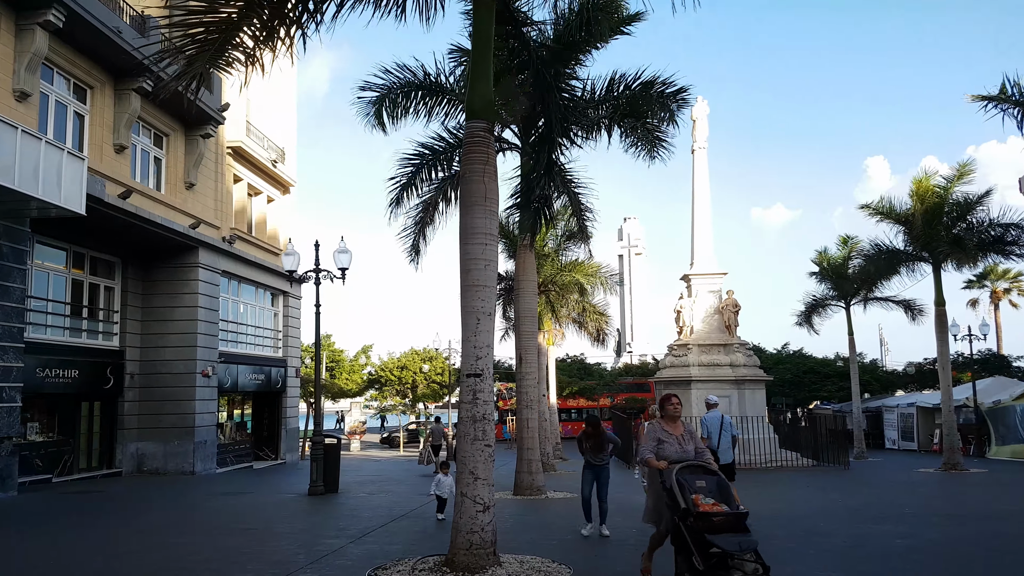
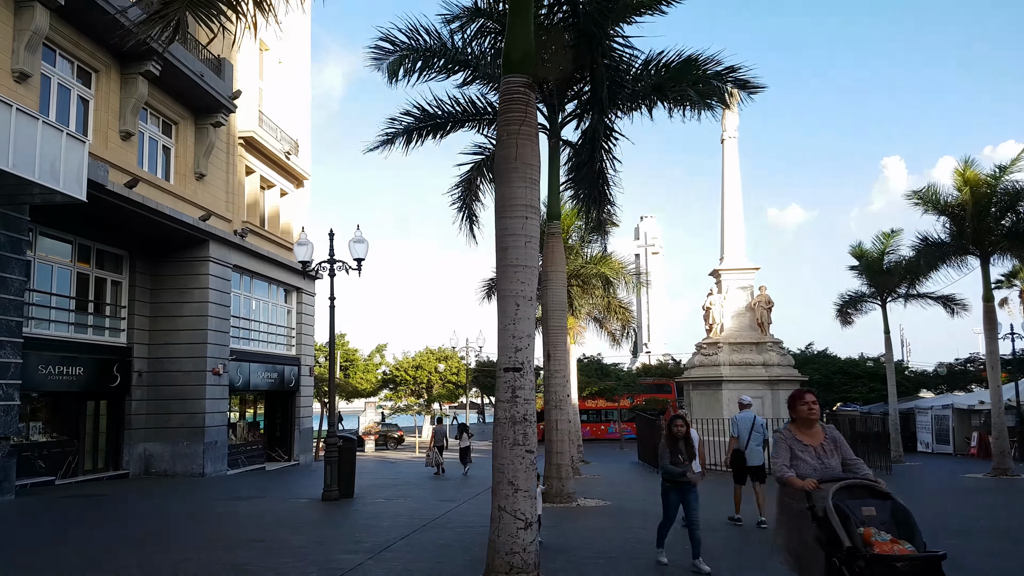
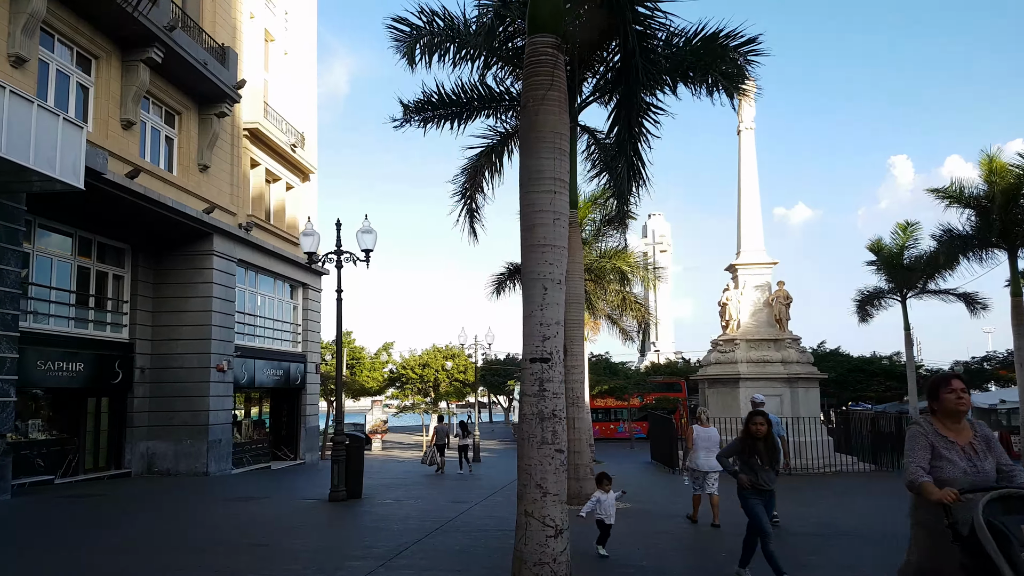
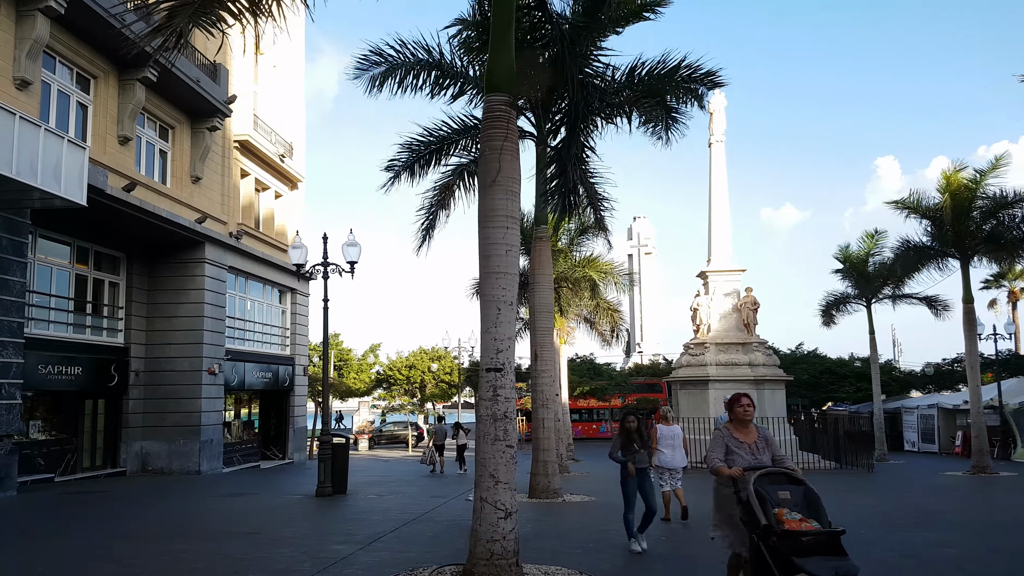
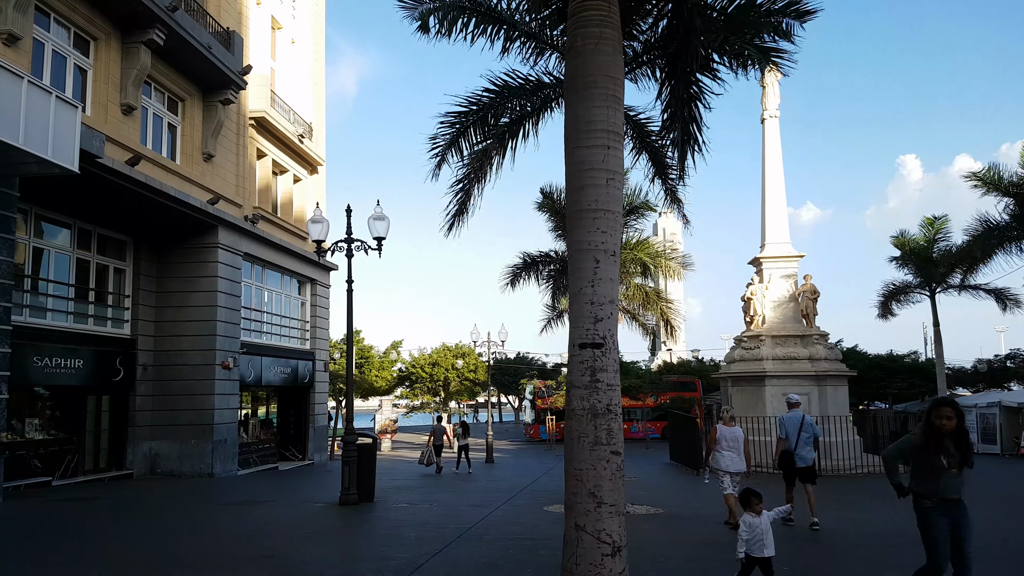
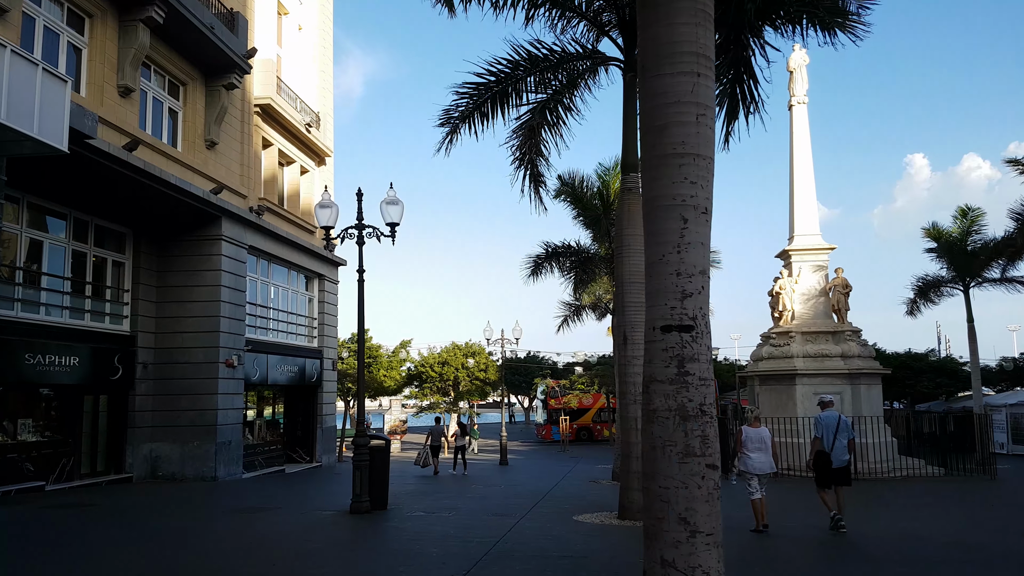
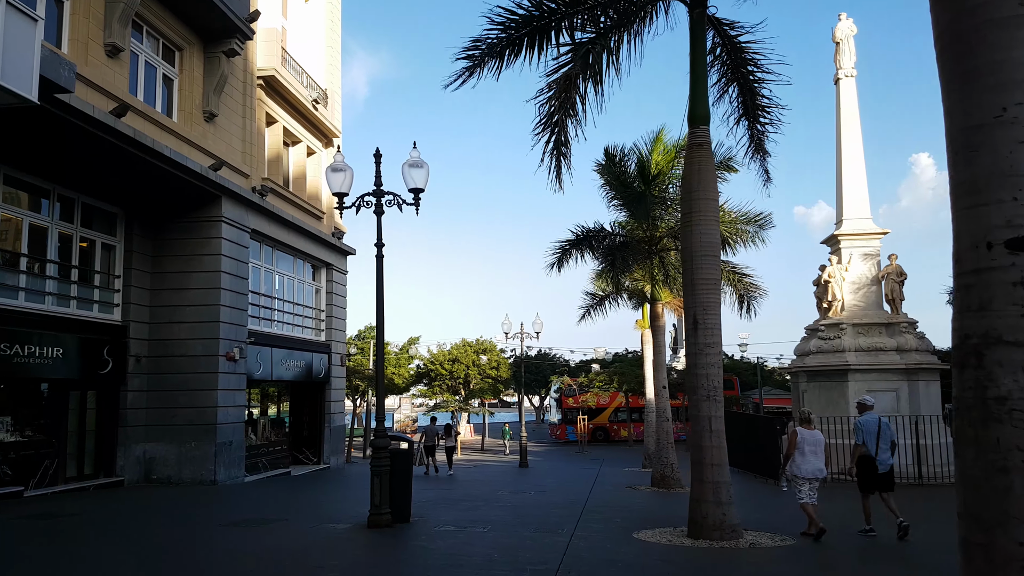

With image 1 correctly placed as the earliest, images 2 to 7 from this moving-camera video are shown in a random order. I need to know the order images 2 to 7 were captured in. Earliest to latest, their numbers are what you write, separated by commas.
4, 2, 3, 5, 6, 7
